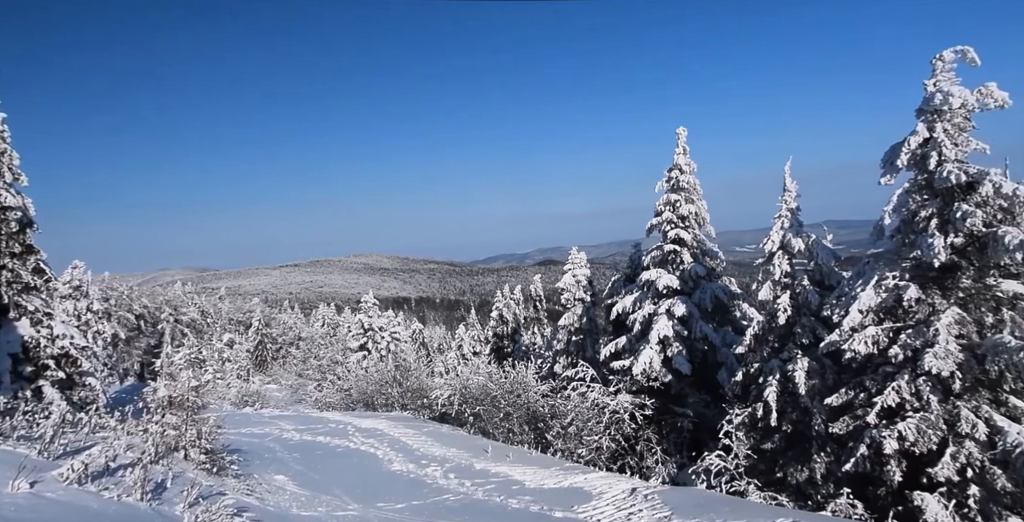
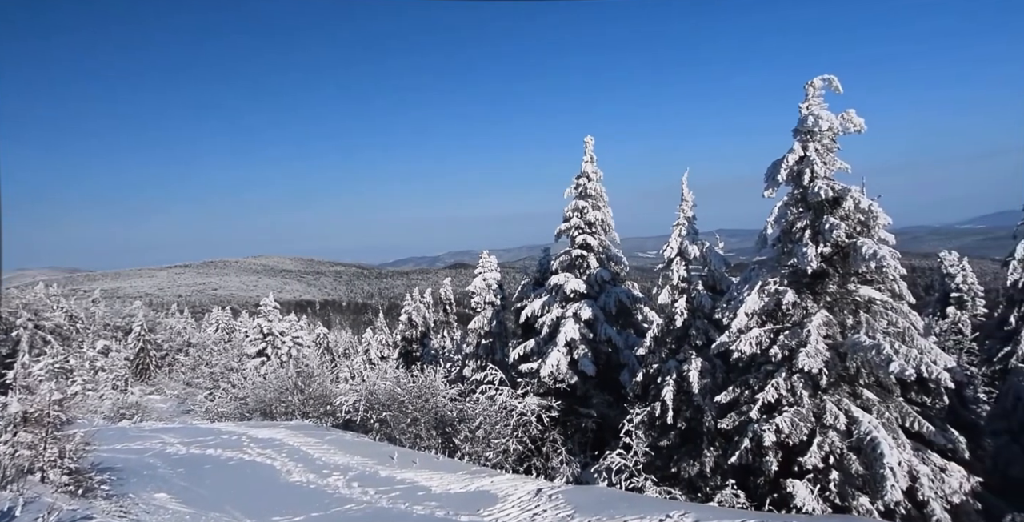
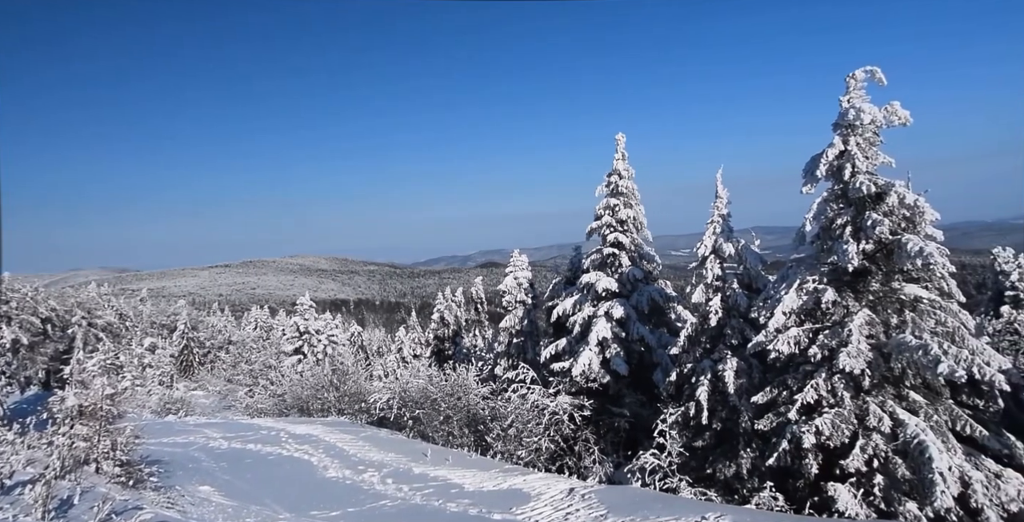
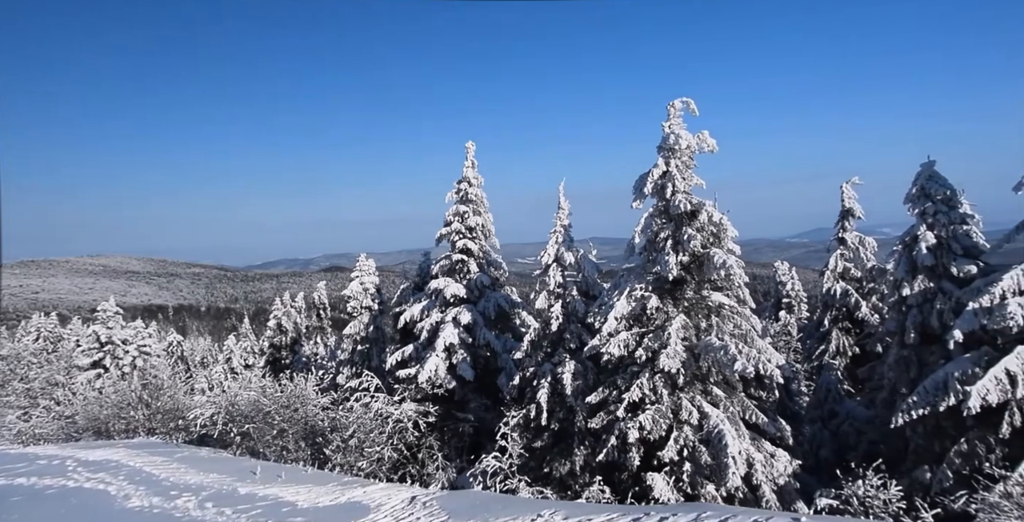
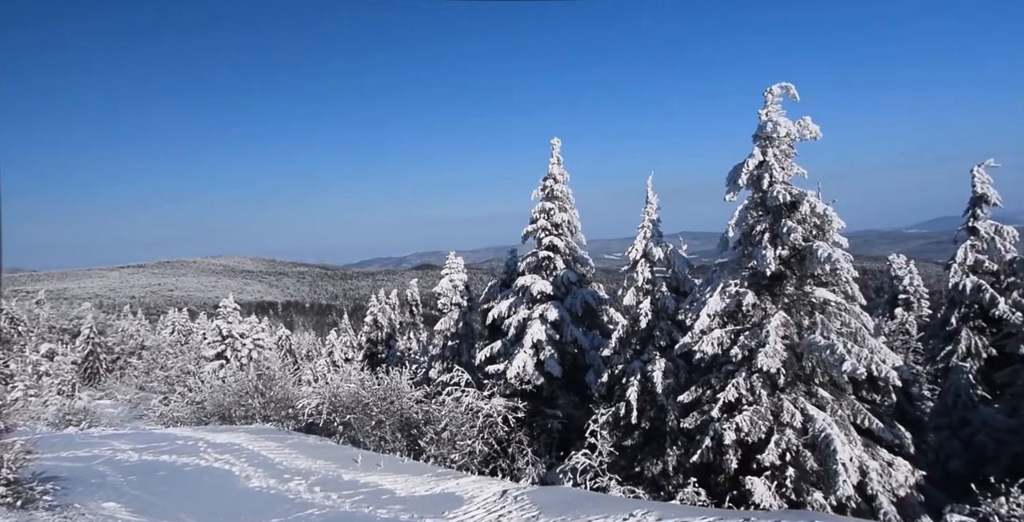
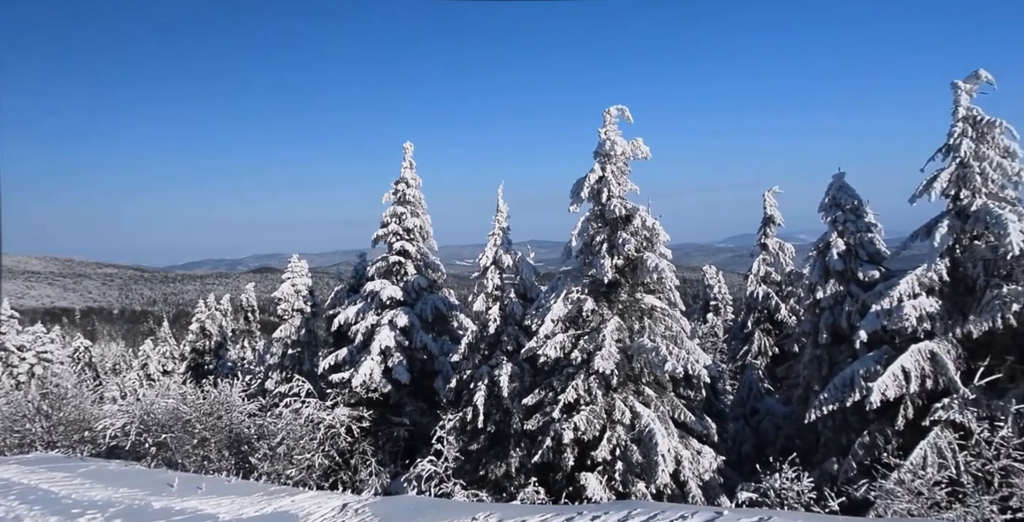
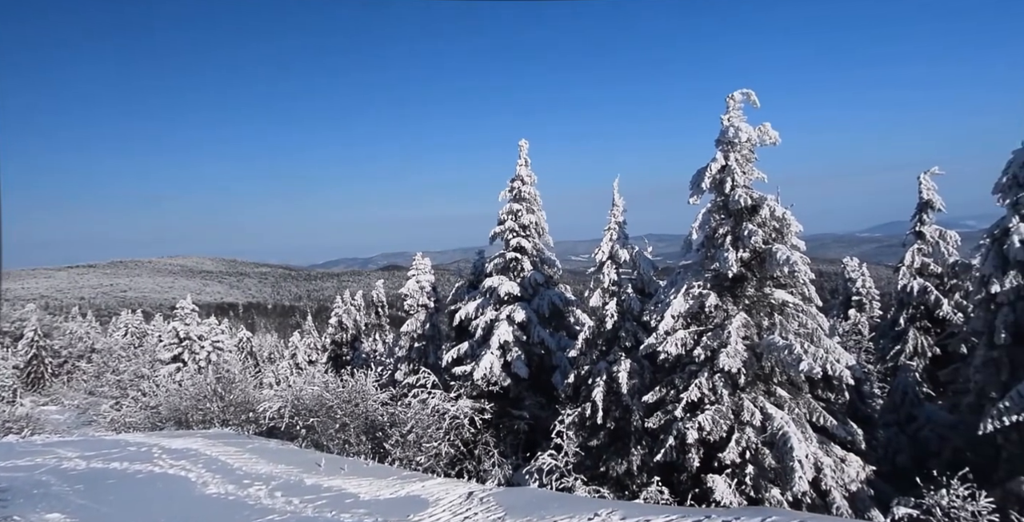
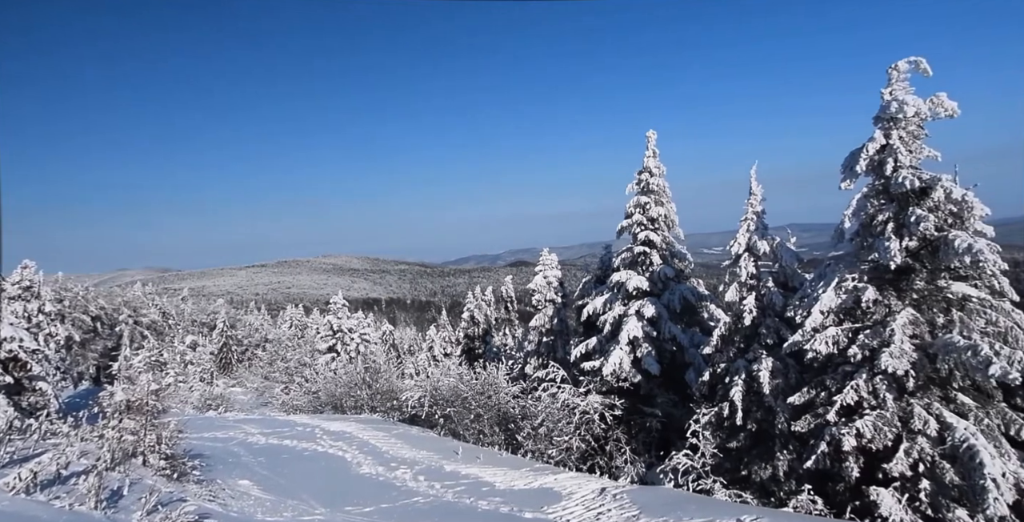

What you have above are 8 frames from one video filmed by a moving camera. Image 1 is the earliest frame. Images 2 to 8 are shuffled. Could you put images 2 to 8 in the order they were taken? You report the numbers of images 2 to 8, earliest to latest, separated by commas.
8, 3, 2, 5, 7, 4, 6
